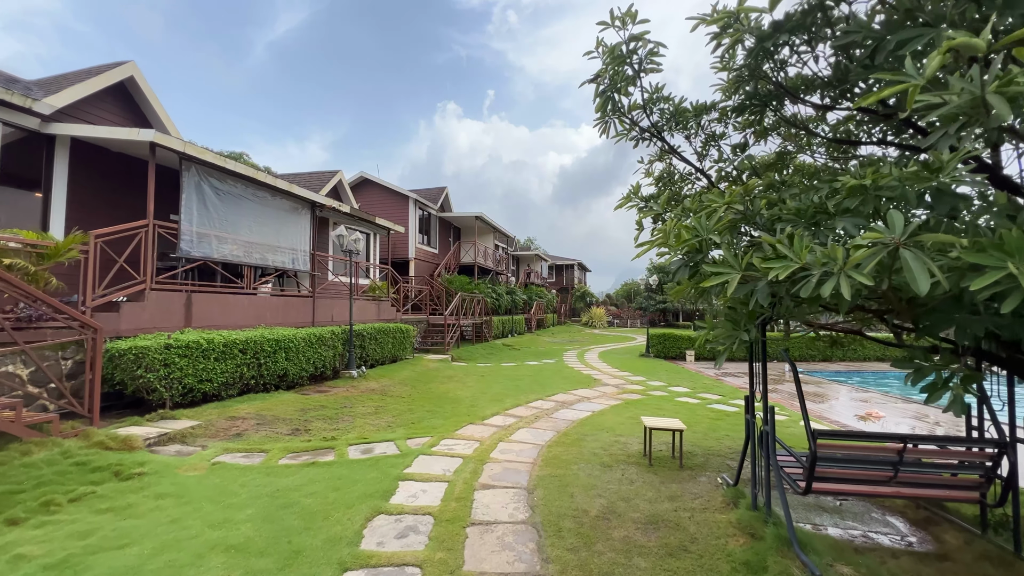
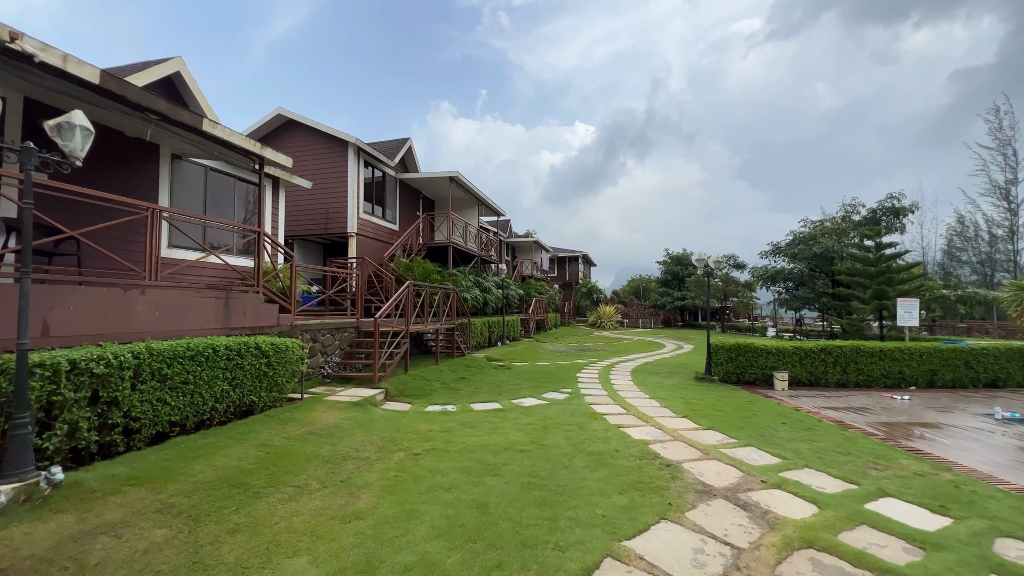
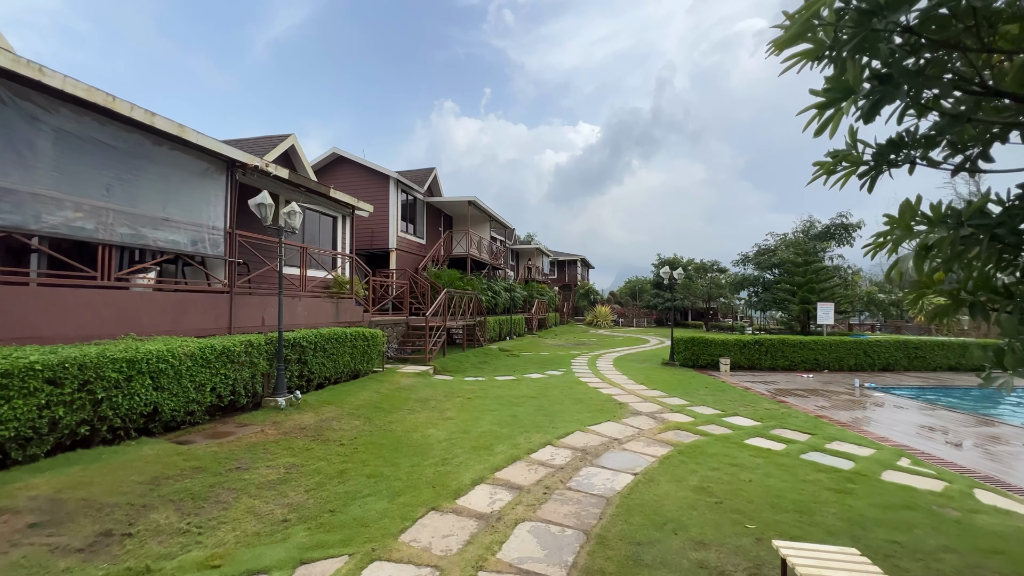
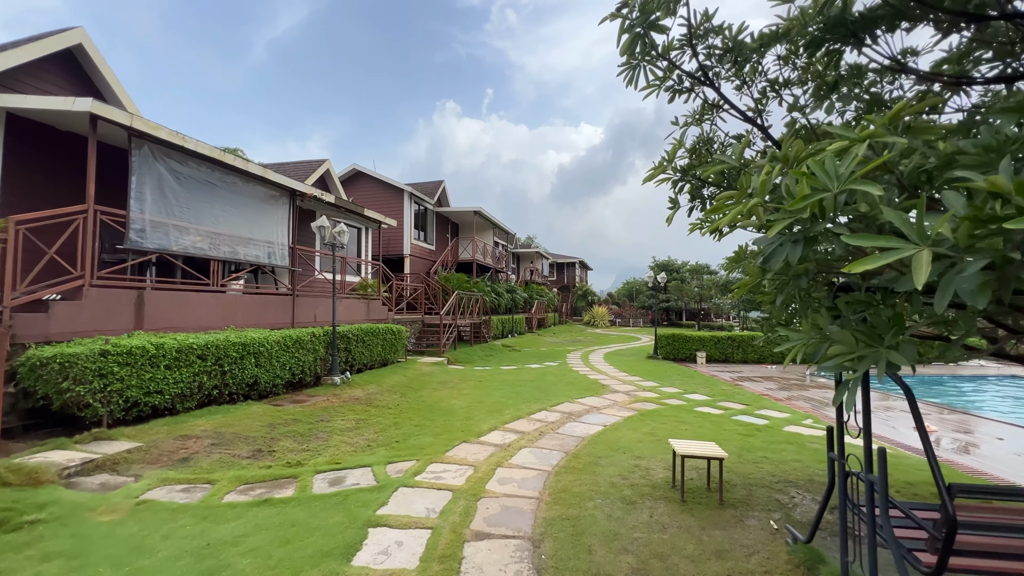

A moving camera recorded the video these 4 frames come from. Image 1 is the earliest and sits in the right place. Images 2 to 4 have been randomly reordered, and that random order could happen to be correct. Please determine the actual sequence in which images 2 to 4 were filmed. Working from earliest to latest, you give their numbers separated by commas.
4, 3, 2
